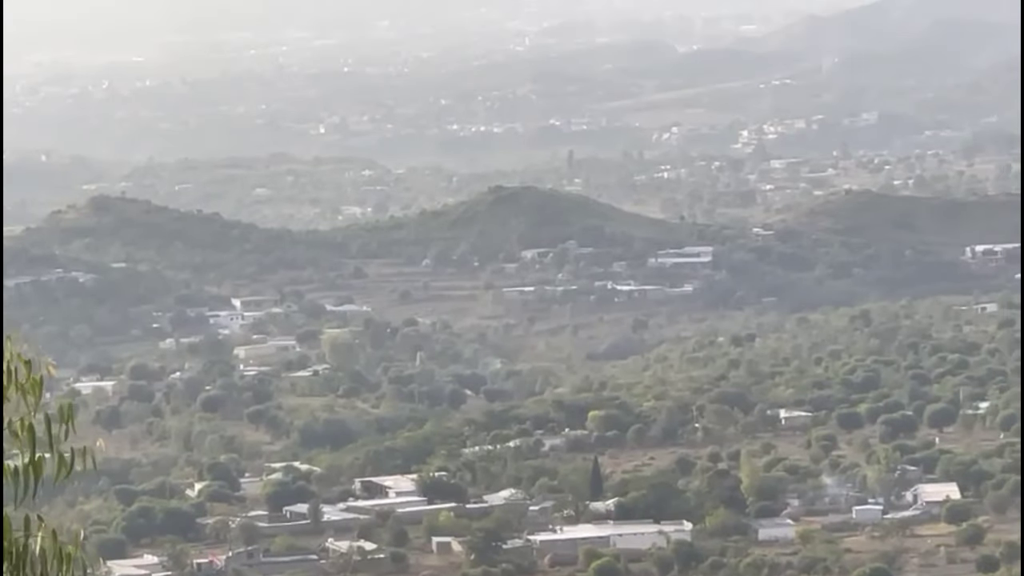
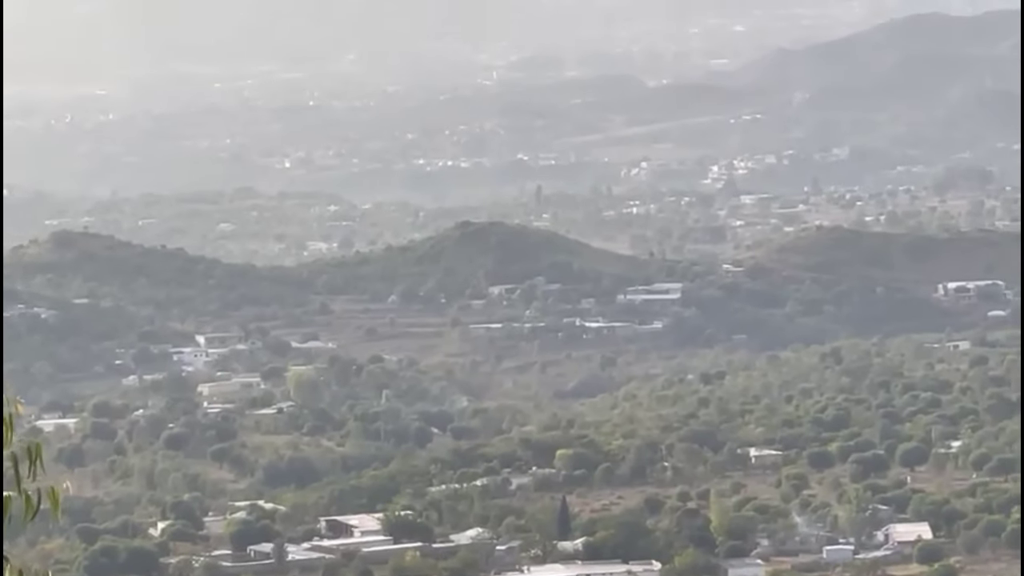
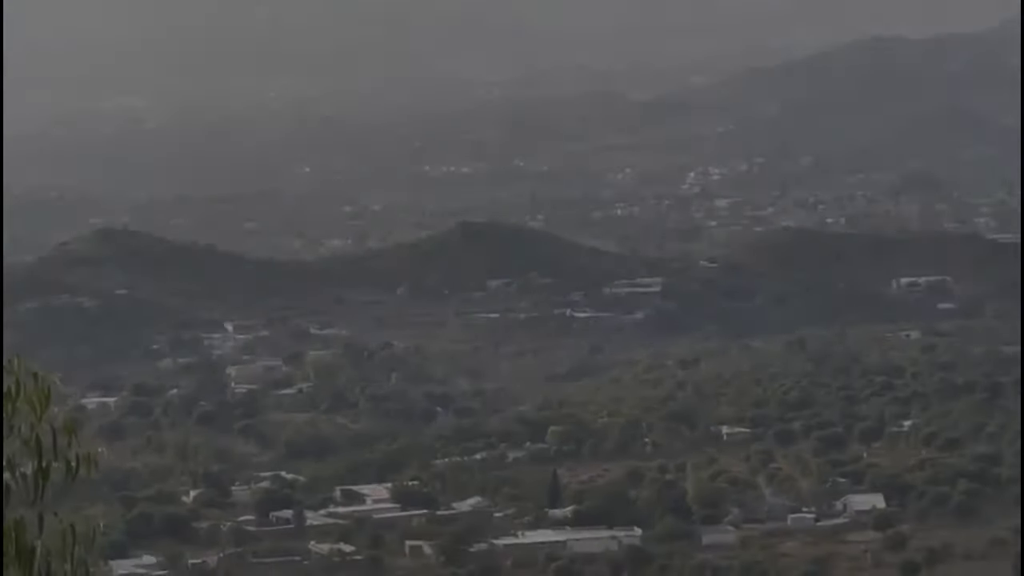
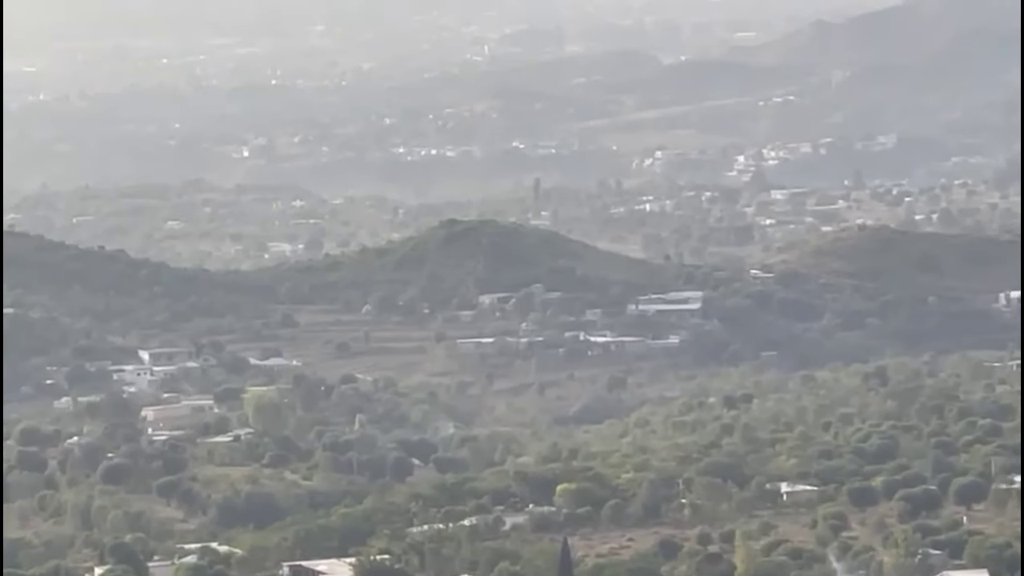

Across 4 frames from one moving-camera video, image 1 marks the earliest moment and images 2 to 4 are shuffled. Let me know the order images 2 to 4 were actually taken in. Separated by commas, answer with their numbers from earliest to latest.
2, 4, 3
